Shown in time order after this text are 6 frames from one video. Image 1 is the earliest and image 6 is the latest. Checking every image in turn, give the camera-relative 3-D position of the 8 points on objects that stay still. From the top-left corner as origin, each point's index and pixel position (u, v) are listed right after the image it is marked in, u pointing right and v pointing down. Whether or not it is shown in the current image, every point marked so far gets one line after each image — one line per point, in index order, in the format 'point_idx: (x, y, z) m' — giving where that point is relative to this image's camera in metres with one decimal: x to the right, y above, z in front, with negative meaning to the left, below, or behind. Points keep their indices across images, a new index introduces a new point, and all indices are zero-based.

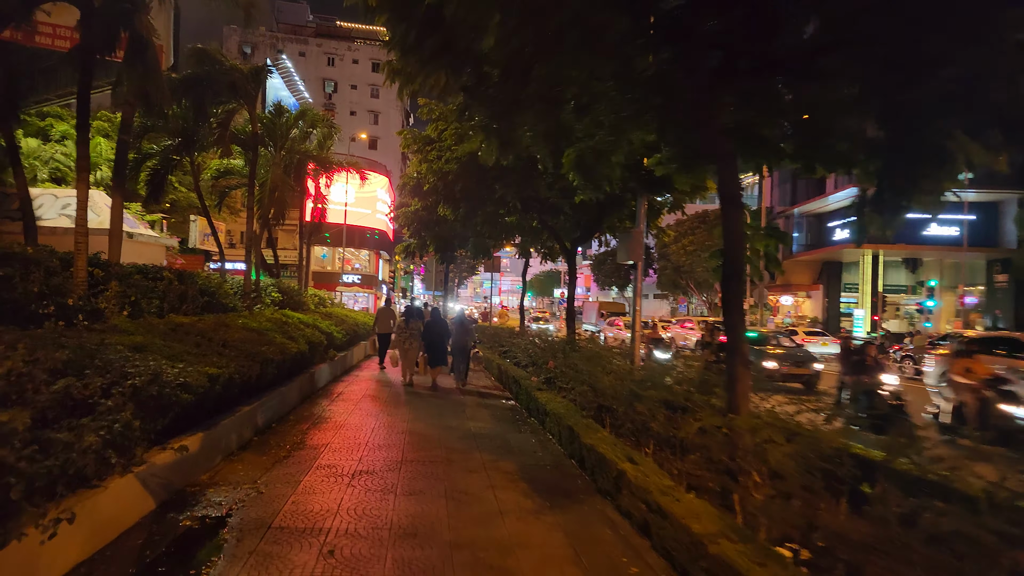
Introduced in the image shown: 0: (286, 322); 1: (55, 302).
0: (-4.3, -0.7, +11.7) m
1: (-4.8, -0.1, +6.4) m
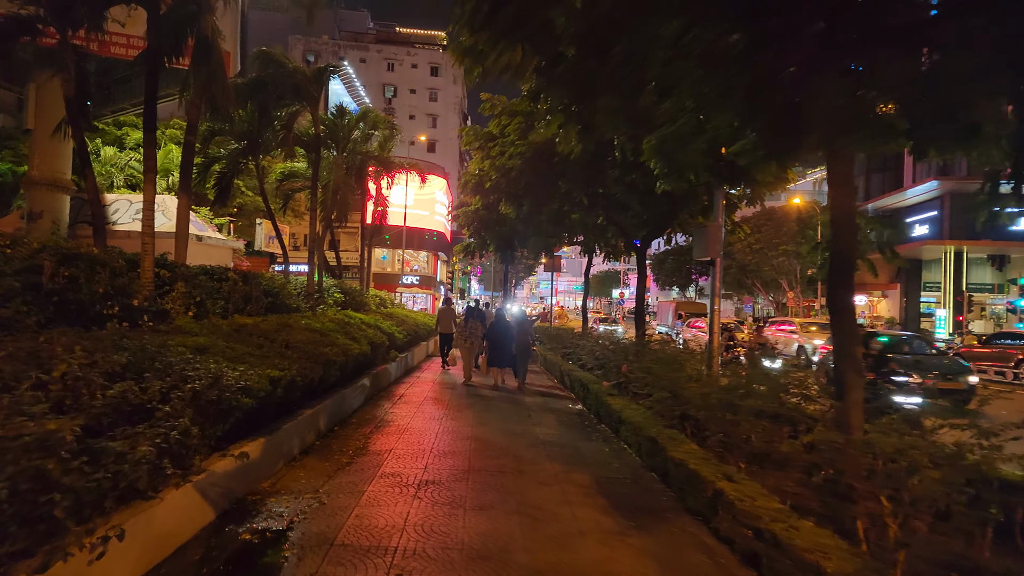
0: (-3.1, -0.7, +11.6) m
1: (-4.0, -0.2, +6.4) m
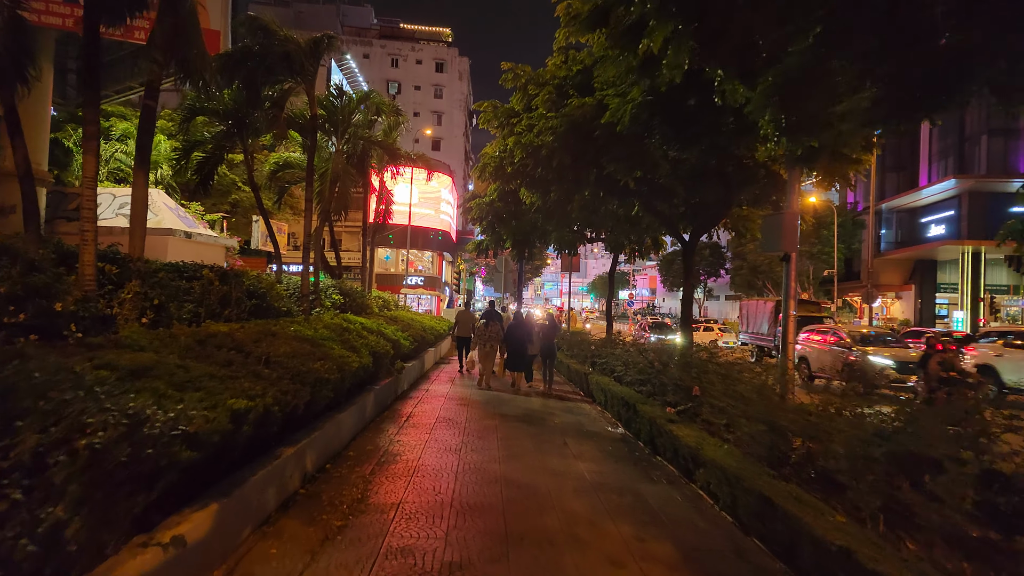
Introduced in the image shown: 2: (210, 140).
0: (-2.7, -0.7, +10.0) m
1: (-3.6, -0.1, +4.8) m
2: (-6.1, +3.0, +12.5) m
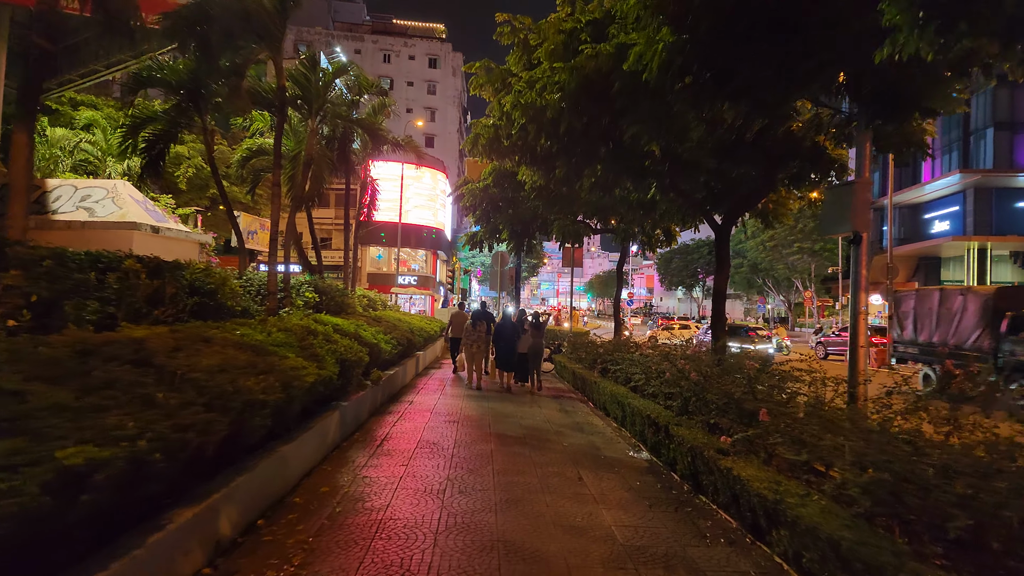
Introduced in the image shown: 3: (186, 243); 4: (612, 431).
0: (-2.7, -0.6, +8.4) m
1: (-3.6, -0.1, +3.1) m
2: (-6.2, +3.1, +10.9) m
3: (-9.5, +1.3, +18.0) m
4: (+1.3, -1.9, +8.0) m
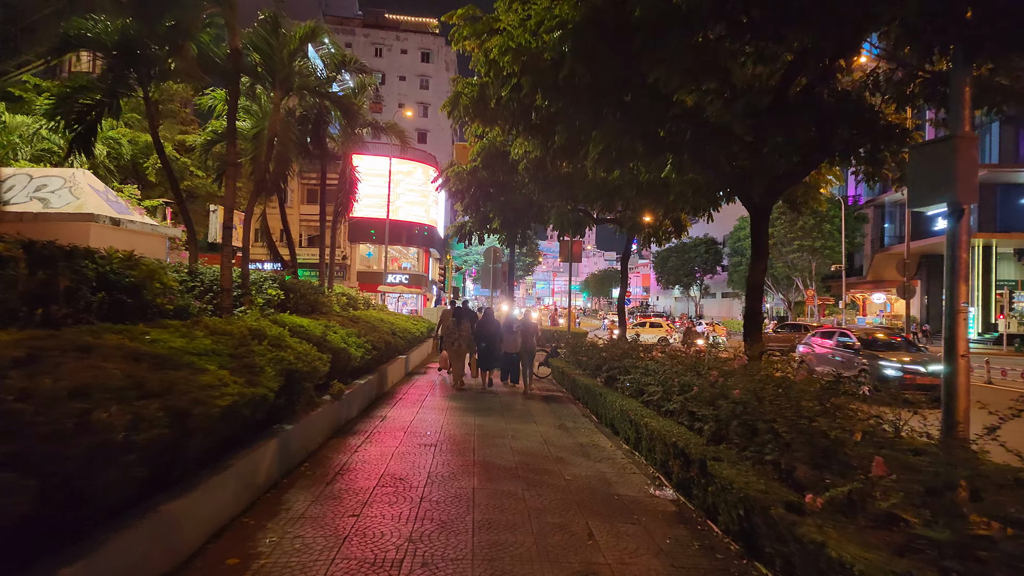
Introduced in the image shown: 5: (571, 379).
0: (-2.8, -0.5, +6.9) m
1: (-3.7, 0.0, +1.6) m
2: (-6.3, +3.1, +9.4) m
3: (-9.7, +1.4, +16.5) m
4: (+1.2, -1.8, +6.6) m
5: (+1.1, -1.7, +11.6) m
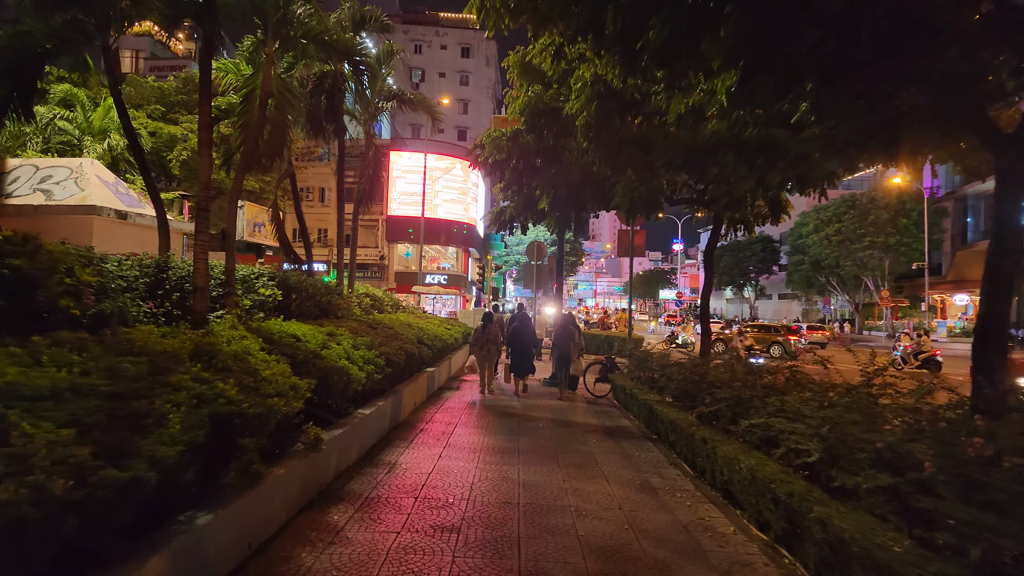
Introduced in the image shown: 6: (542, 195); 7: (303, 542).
0: (-2.3, -0.5, +4.6) m
1: (-3.6, 0.0, -0.5) m
2: (-5.6, +3.1, +7.4) m
3: (-8.5, +1.4, +14.7) m
4: (+1.7, -1.8, +4.0) m
5: (+1.9, -1.7, +9.1) m
6: (+0.5, +1.5, +9.8) m
7: (-1.3, -1.6, +4.1) m
